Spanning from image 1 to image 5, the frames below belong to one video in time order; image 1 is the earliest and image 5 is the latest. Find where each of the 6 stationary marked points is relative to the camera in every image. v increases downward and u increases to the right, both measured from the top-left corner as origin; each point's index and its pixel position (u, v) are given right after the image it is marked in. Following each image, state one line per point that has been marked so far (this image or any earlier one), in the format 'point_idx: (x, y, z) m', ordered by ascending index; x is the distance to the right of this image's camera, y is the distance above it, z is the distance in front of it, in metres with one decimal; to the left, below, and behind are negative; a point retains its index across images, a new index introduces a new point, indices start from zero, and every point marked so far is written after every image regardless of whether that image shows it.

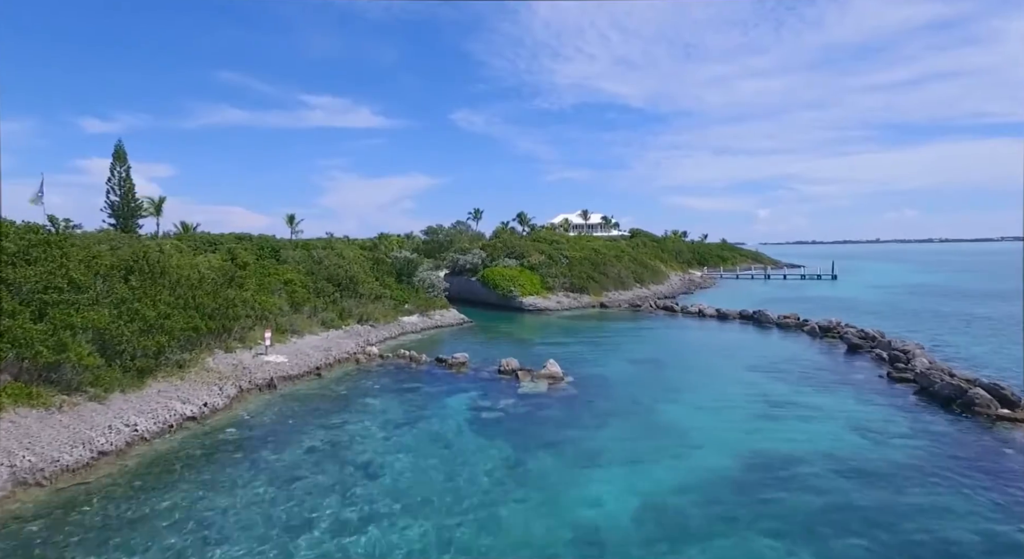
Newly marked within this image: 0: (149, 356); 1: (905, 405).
0: (-10.8, -2.3, +16.8) m
1: (+12.0, -3.9, +17.2) m
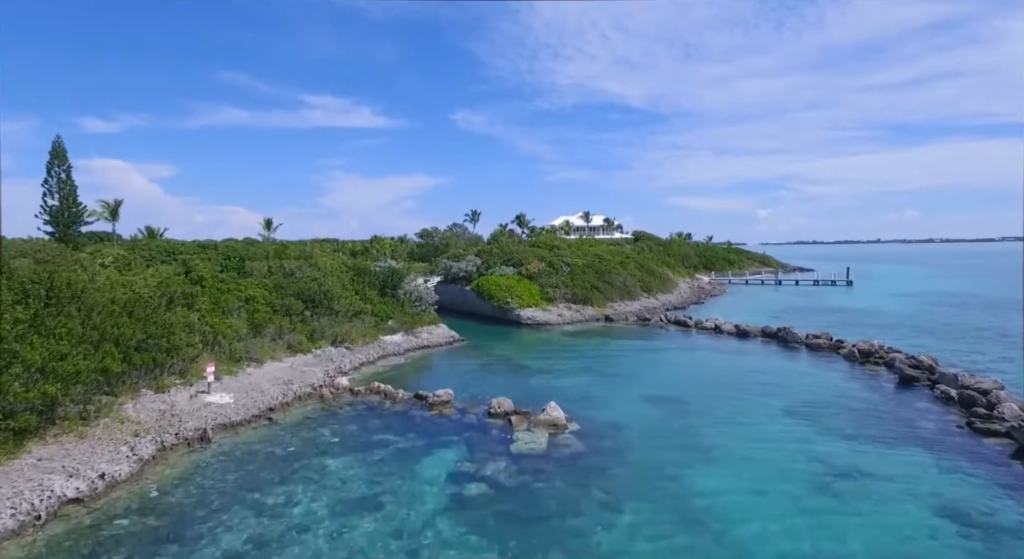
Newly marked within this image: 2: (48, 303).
0: (-11.1, -3.0, +13.0) m
1: (+11.8, -4.7, +13.5) m
2: (-12.9, -0.7, +15.7) m
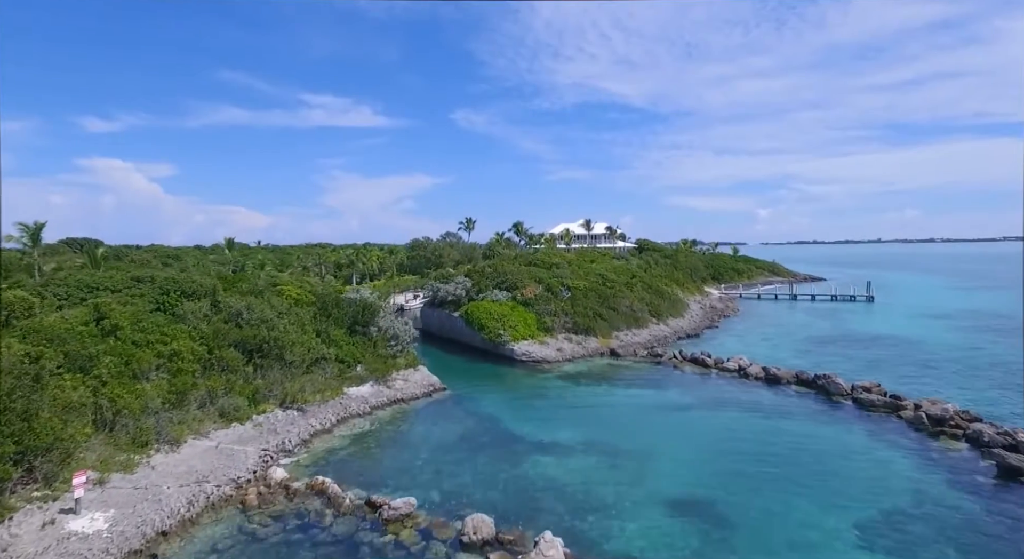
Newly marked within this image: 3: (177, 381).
0: (-11.5, -4.9, +8.1) m
1: (+11.3, -6.6, +8.5) m
2: (-13.4, -2.6, +10.7) m
3: (-11.7, -3.5, +19.8) m
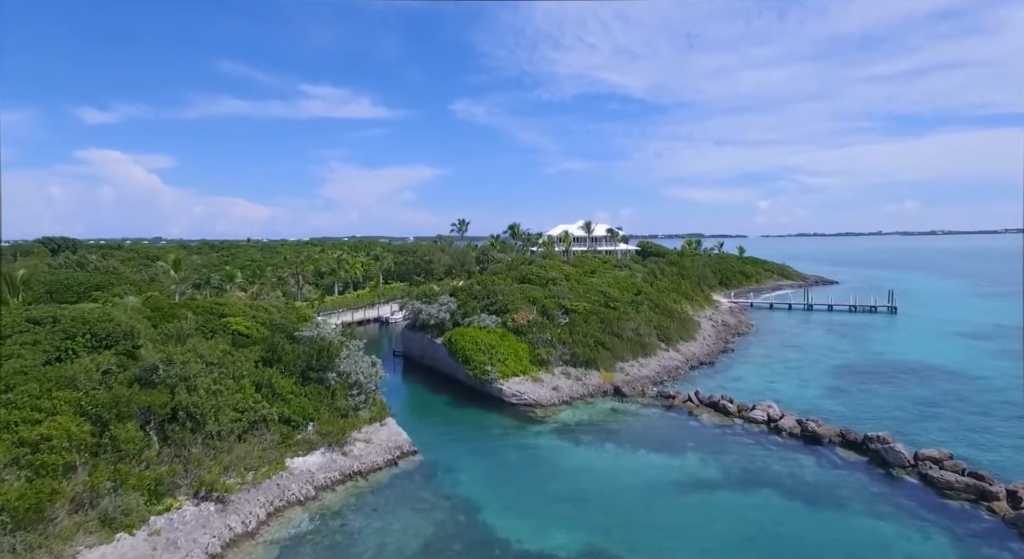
0: (-12.2, -6.8, +3.1) m
1: (+10.7, -8.5, +3.6) m
2: (-14.0, -4.4, +5.7) m
3: (-12.3, -5.3, +14.8) m
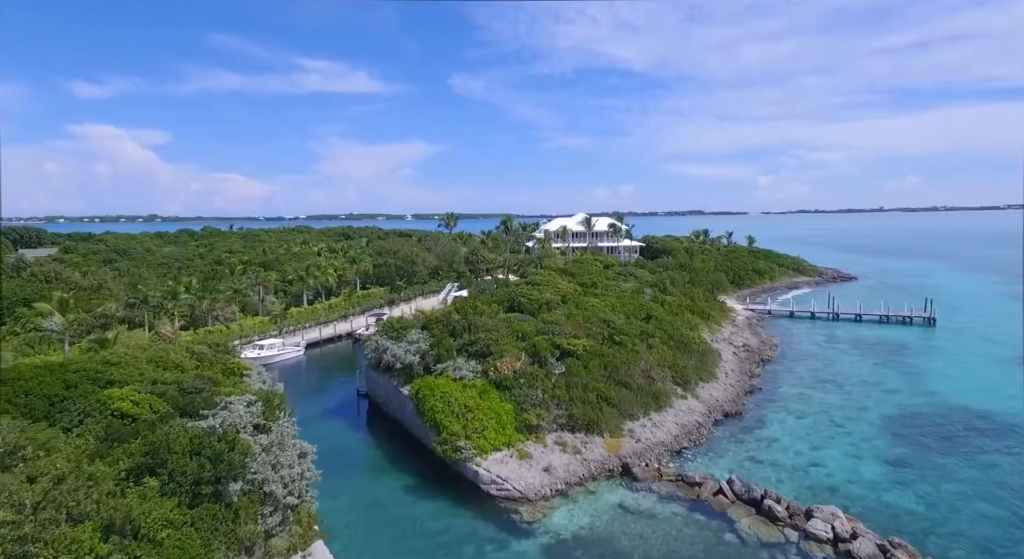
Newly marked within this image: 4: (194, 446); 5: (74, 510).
0: (-13.0, -10.1, -3.8) m
1: (+9.8, -11.8, -3.2) m
2: (-14.9, -7.6, -1.3) m
3: (-13.2, -8.1, +7.8) m
4: (-10.6, -5.5, +18.8) m
5: (-11.7, -6.2, +15.3) m
